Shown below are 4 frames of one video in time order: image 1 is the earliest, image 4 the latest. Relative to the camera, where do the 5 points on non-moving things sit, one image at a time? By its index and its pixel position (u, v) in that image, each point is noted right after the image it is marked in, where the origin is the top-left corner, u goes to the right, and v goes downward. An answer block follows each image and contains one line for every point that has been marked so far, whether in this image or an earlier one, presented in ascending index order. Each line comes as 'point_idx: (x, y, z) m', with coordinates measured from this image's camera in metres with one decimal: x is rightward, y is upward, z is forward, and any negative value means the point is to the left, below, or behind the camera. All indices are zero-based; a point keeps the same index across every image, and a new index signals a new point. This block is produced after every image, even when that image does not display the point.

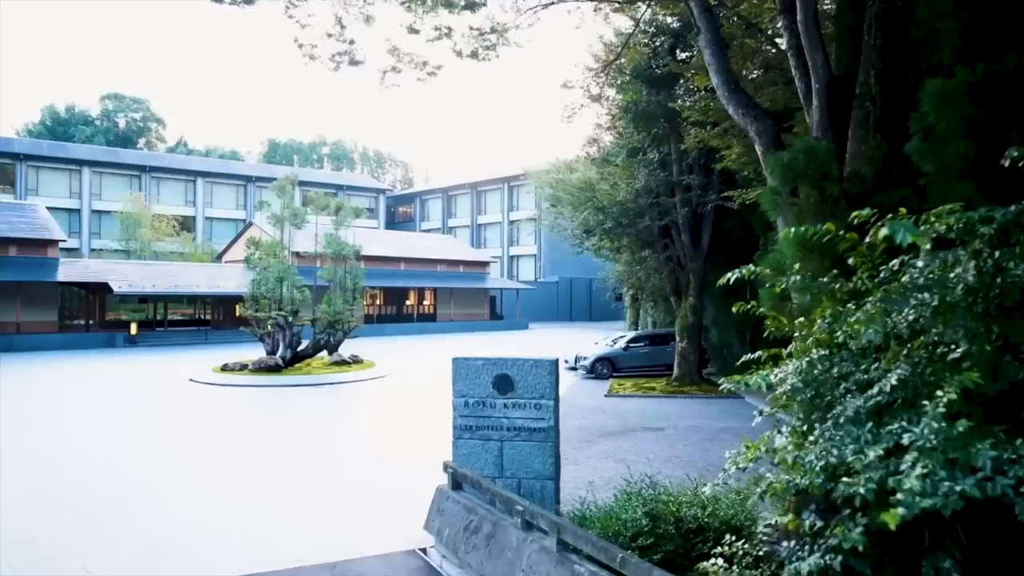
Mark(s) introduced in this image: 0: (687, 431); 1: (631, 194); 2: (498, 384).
0: (+2.9, -2.4, +12.6) m
1: (+2.8, +2.2, +17.7) m
2: (-0.1, -0.9, +7.0) m
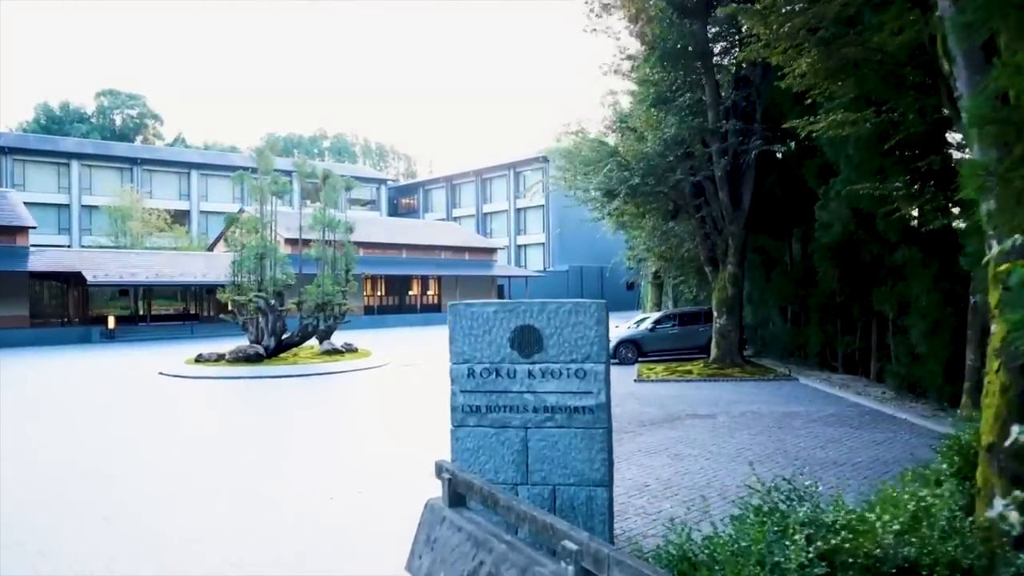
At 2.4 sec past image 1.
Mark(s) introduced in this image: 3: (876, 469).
0: (+3.1, -1.8, +10.2) m
1: (+3.0, +2.9, +15.3) m
2: (0.0, -0.3, +4.6) m
3: (+3.3, -1.7, +7.0) m
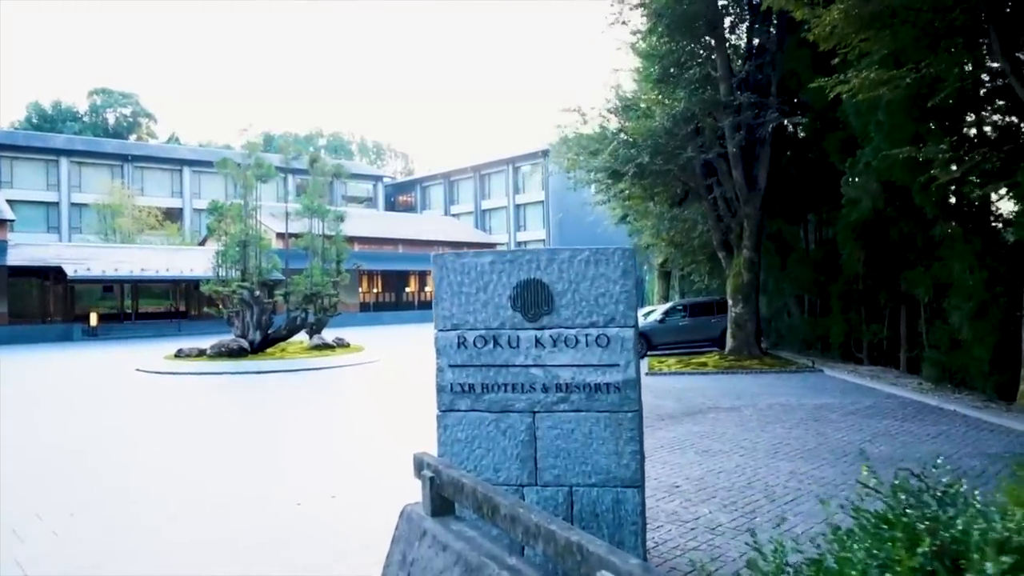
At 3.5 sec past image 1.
0: (+3.1, -1.5, +9.2) m
1: (+2.9, +3.1, +14.3) m
2: (0.0, -0.1, +3.6) m
3: (+3.4, -1.4, +6.0) m
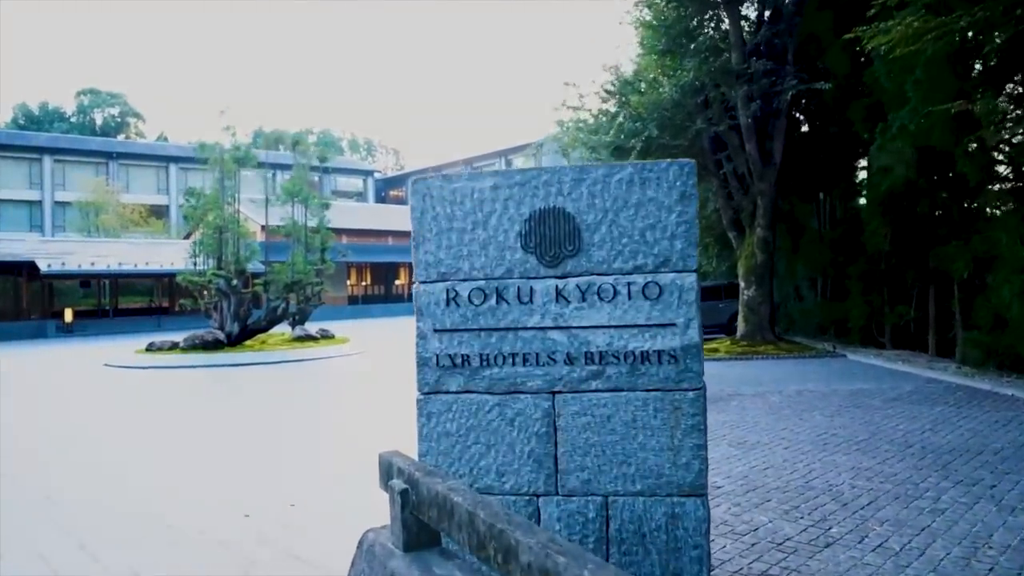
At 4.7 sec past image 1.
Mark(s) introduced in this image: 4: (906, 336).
0: (+3.2, -1.2, +8.2) m
1: (+2.8, +3.5, +13.3) m
2: (+0.1, +0.2, +2.6) m
3: (+3.4, -1.1, +5.0) m
4: (+6.8, -0.8, +13.1) m
